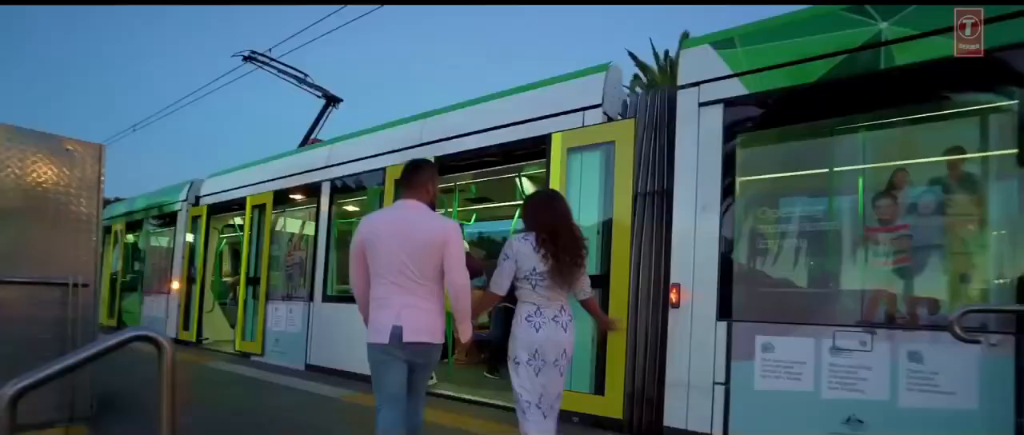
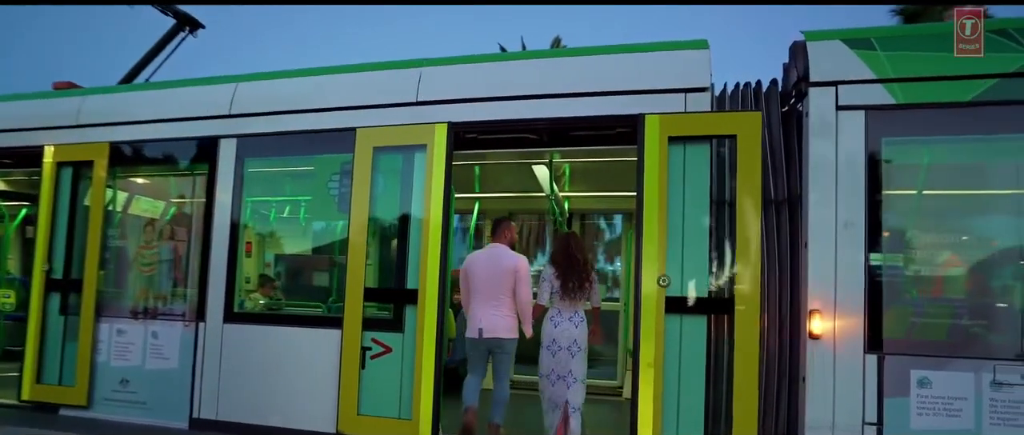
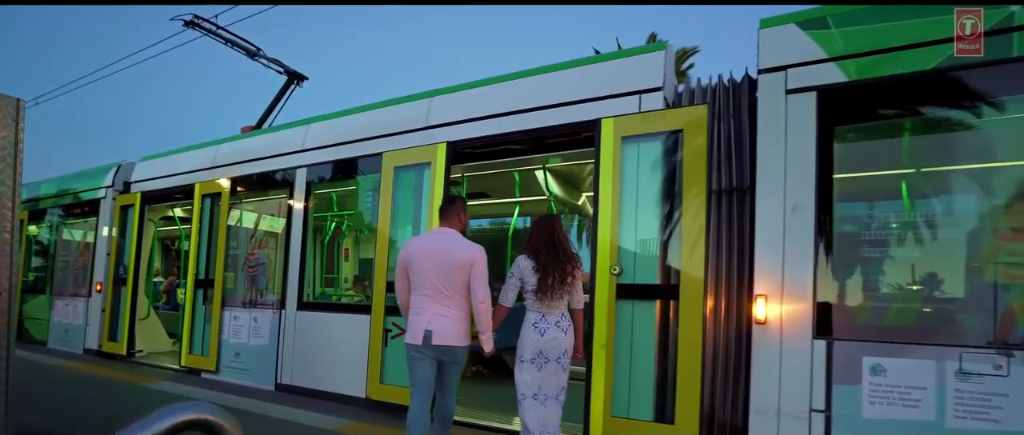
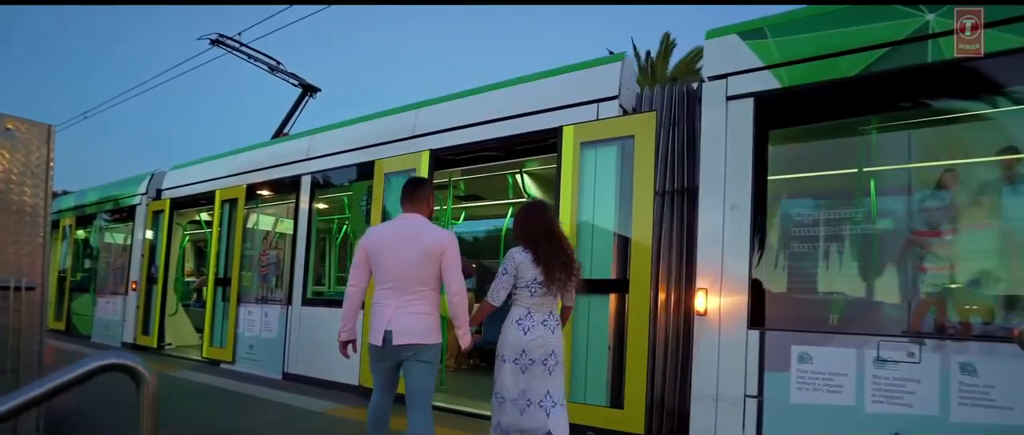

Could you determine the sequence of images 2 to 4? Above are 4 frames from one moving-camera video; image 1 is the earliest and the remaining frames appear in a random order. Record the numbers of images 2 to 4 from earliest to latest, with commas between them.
4, 3, 2
